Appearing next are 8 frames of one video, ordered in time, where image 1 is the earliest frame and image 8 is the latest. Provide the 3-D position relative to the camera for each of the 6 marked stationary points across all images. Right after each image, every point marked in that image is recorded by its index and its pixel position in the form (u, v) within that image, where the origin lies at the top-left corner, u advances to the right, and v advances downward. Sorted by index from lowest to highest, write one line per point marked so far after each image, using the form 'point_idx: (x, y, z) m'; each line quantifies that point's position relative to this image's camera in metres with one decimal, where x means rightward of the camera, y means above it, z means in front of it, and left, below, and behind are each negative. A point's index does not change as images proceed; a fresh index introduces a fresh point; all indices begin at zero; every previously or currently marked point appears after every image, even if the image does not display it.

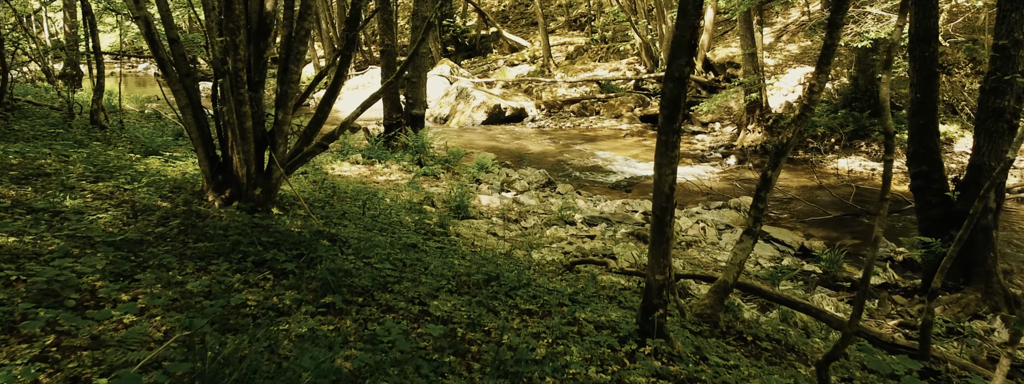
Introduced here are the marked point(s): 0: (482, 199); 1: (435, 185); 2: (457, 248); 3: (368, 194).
0: (-0.2, -0.1, +7.7) m
1: (-0.7, +0.1, +8.2) m
2: (-0.2, -0.3, +4.1) m
3: (-1.0, 0.0, +6.4) m
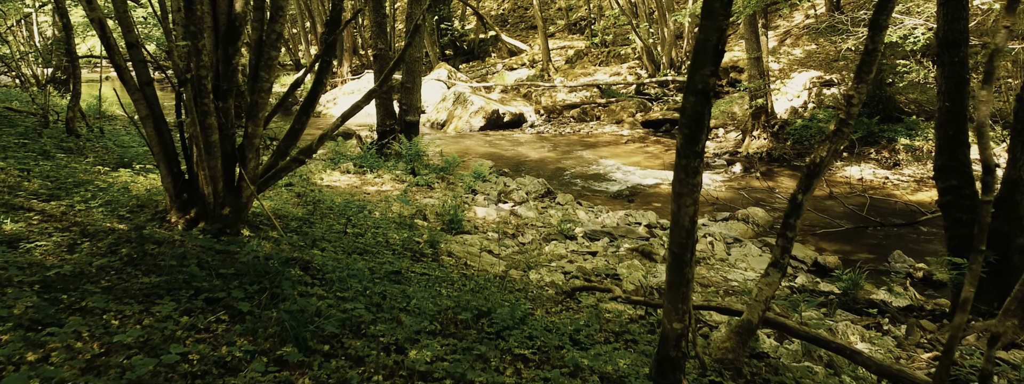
0: (-0.3, -0.2, +7.3) m
1: (-0.7, 0.0, +7.8) m
2: (-0.3, -0.3, +3.7) m
3: (-1.0, -0.1, +6.0) m
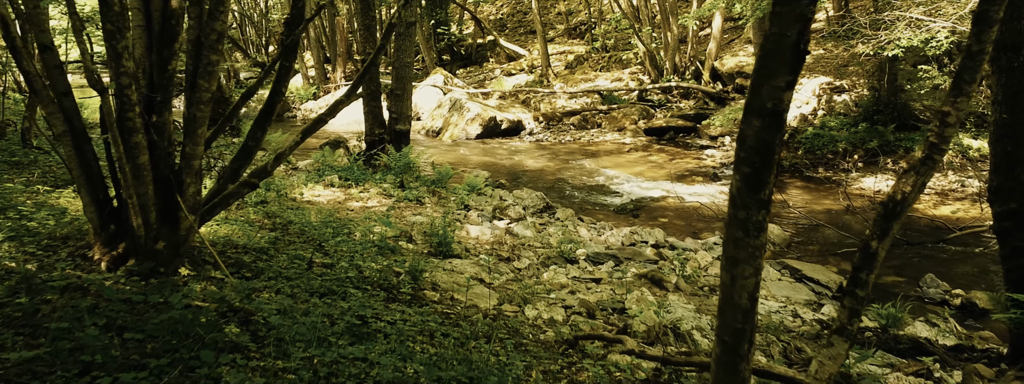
0: (-0.3, -0.3, +6.7) m
1: (-0.7, -0.2, +7.2) m
2: (-0.3, -0.4, +3.1) m
3: (-1.0, -0.2, +5.4) m
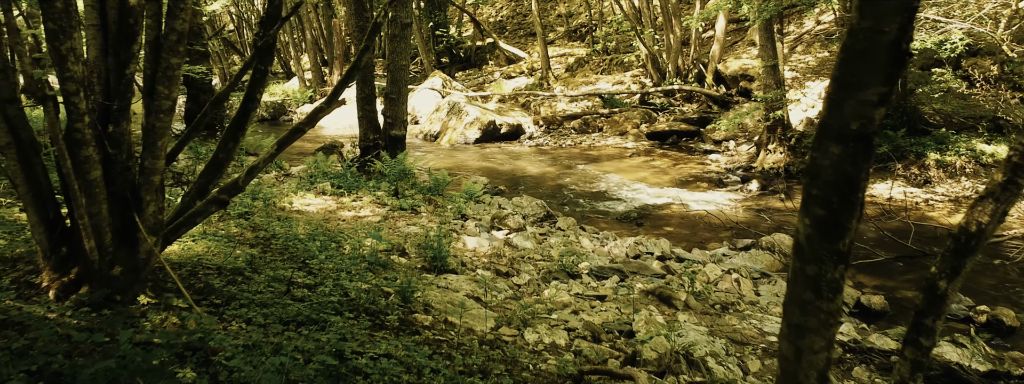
0: (-0.3, -0.3, +6.4) m
1: (-0.7, -0.2, +6.9) m
2: (-0.3, -0.5, +2.8) m
3: (-1.0, -0.3, +5.0) m
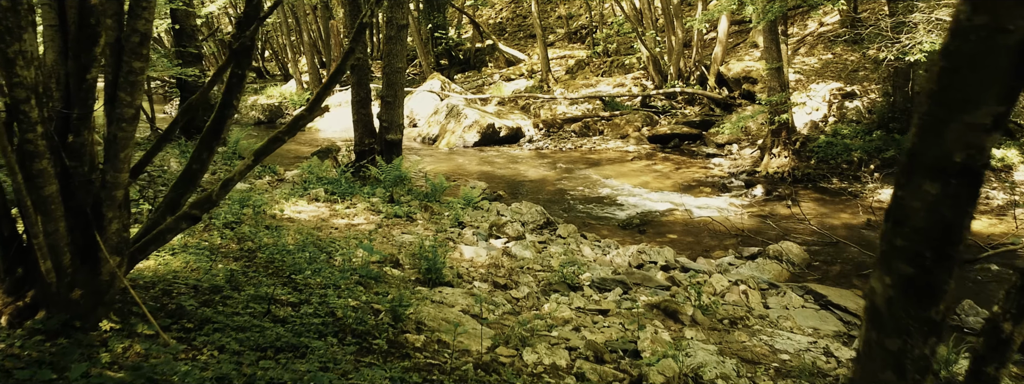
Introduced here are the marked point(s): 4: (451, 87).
0: (-0.3, -0.4, +6.1) m
1: (-0.8, -0.3, +6.6) m
2: (-0.3, -0.5, +2.5) m
3: (-1.1, -0.3, +4.8) m
4: (-1.3, +2.2, +19.5) m
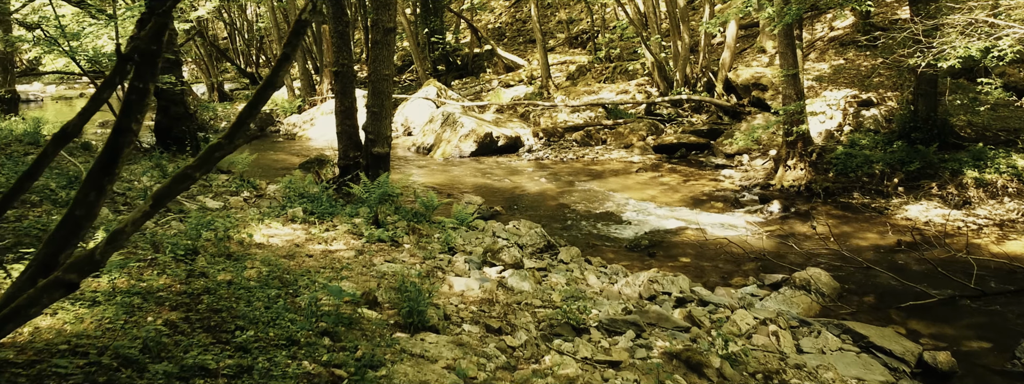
0: (-0.3, -0.5, +5.4) m
1: (-0.8, -0.4, +5.9) m
2: (-0.3, -0.7, +1.8) m
3: (-1.1, -0.5, +4.1) m
4: (-1.3, +2.0, +18.8) m
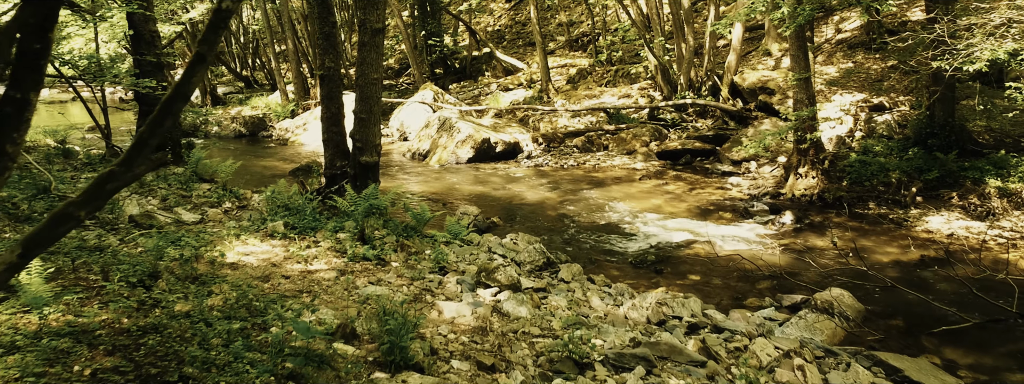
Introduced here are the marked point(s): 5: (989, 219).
0: (-0.4, -0.6, +4.9) m
1: (-0.8, -0.5, +5.4) m
2: (-0.4, -0.7, +1.3) m
3: (-1.1, -0.6, +3.6) m
4: (-1.3, +1.9, +18.3) m
5: (+4.4, -0.3, +8.6) m
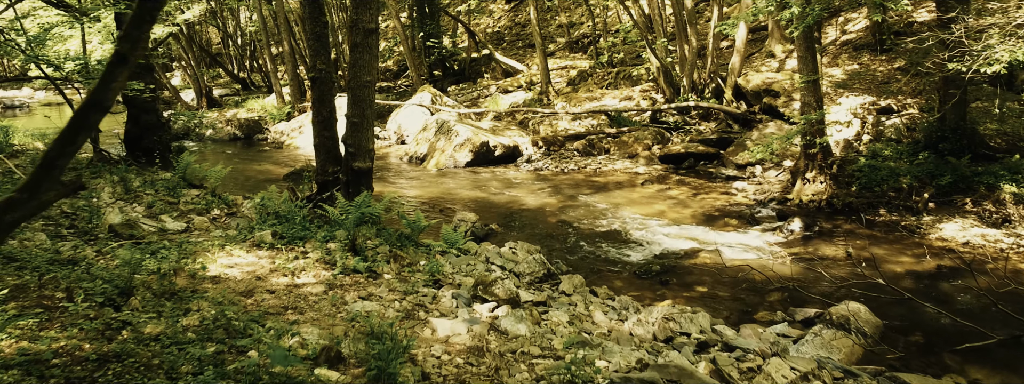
0: (-0.4, -0.7, +4.6) m
1: (-0.8, -0.6, +5.1) m
2: (-0.4, -0.8, +1.0) m
3: (-1.1, -0.6, +3.3) m
4: (-1.3, +1.8, +18.0) m
5: (+4.4, -0.3, +8.3) m
